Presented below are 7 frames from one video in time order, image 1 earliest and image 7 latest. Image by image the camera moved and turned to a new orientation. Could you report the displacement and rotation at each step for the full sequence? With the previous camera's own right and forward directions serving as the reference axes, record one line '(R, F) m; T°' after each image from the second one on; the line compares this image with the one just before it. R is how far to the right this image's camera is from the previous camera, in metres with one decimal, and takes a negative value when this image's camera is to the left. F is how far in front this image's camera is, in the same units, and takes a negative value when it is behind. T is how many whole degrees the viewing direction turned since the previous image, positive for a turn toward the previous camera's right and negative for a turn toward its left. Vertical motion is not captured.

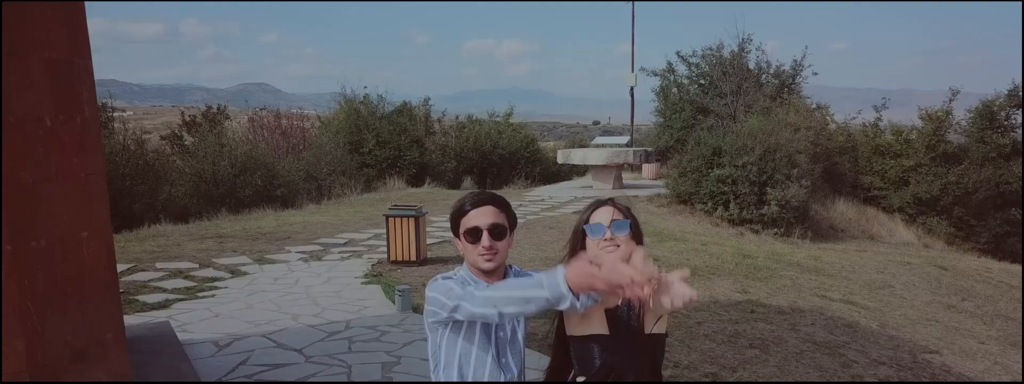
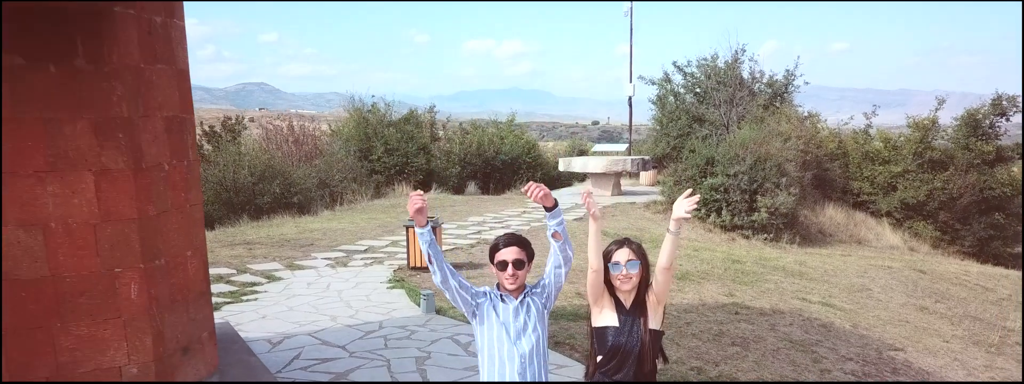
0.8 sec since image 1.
(-0.1, -0.5) m; 0°
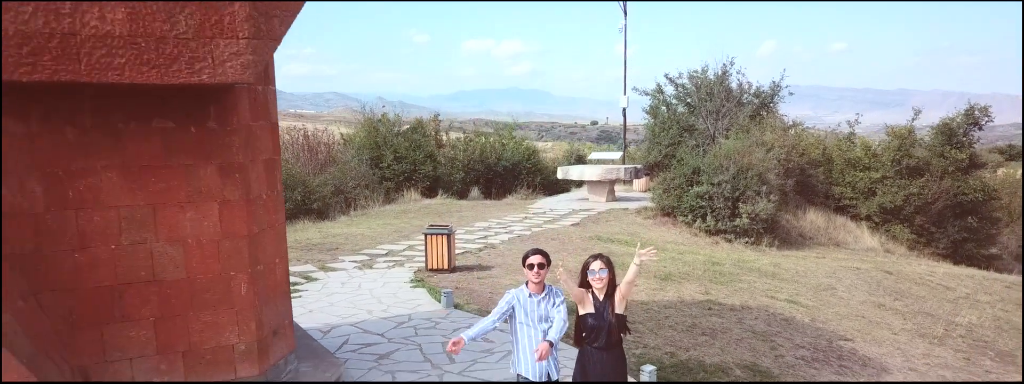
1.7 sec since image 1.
(-0.1, -0.8) m; 0°
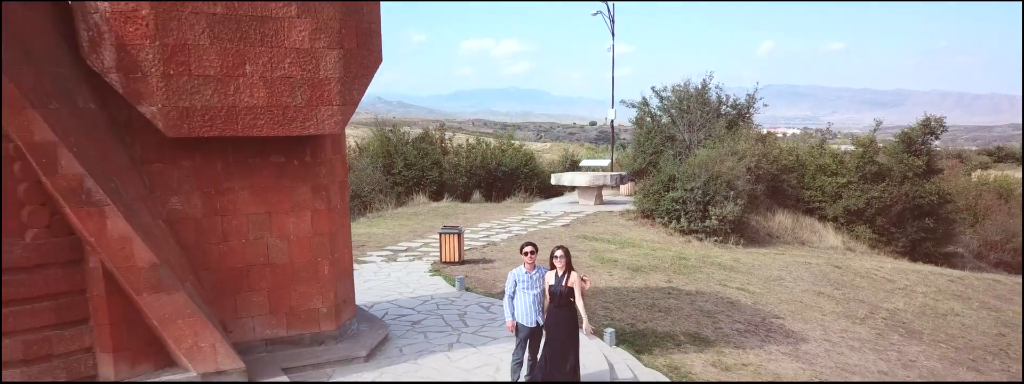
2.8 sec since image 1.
(0.0, -1.5) m; 0°
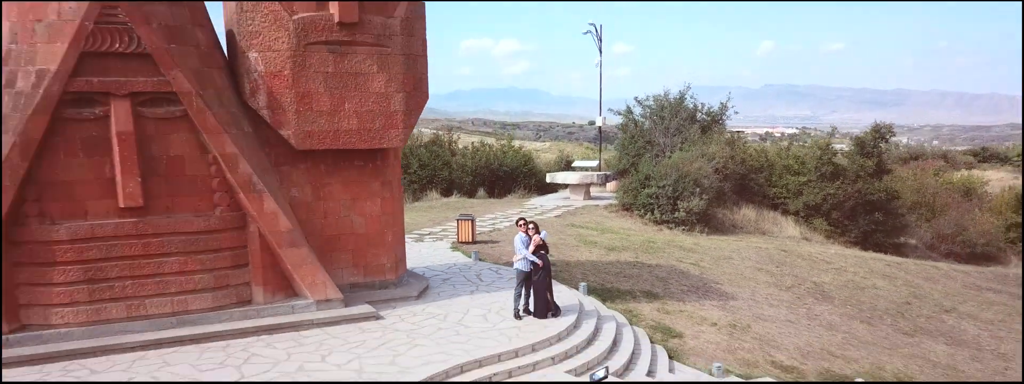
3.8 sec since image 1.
(-0.1, -2.2) m; 0°
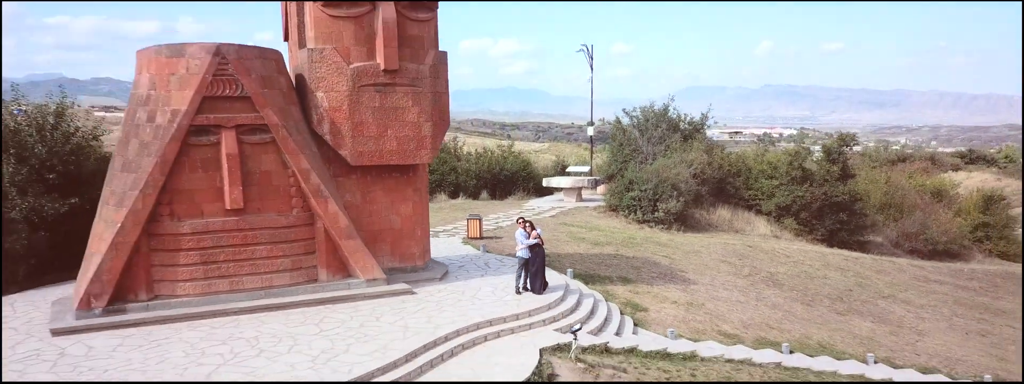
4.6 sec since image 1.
(-0.1, -2.0) m; 0°
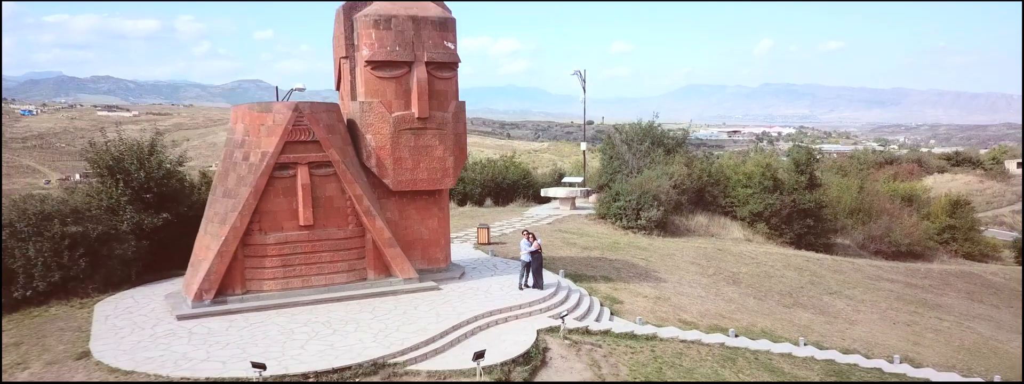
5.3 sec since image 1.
(-0.1, -2.4) m; 0°
